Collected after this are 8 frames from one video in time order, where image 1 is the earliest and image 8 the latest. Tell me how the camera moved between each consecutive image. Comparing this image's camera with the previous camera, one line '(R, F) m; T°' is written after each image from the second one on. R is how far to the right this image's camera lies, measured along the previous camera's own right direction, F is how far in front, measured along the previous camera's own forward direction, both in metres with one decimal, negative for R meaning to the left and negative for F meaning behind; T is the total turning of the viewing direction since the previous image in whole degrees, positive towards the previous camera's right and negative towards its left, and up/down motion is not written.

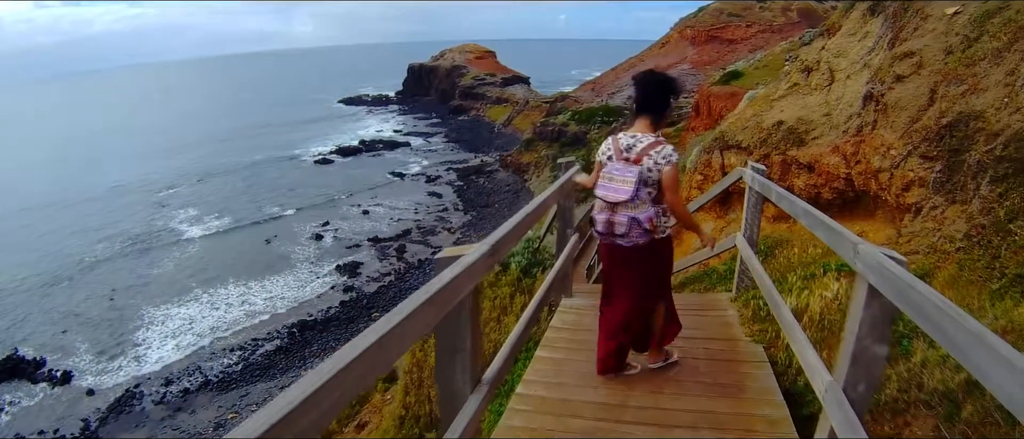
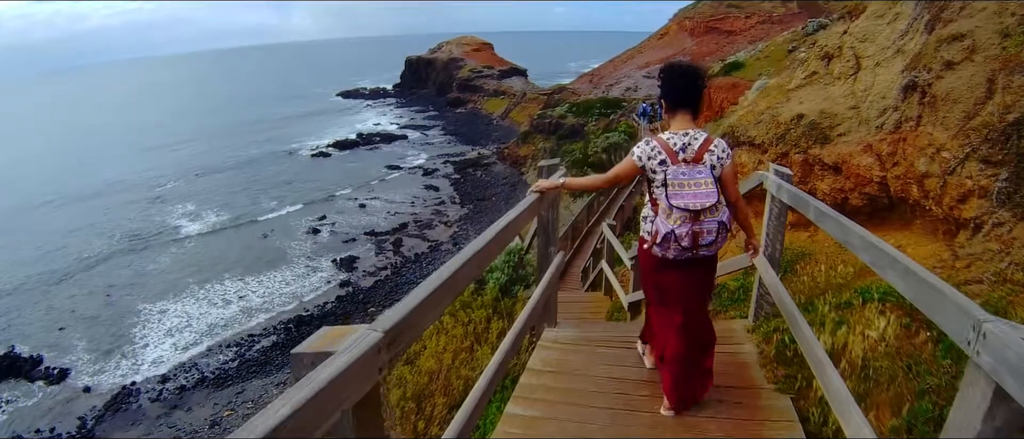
(+0.1, +0.5) m; 0°
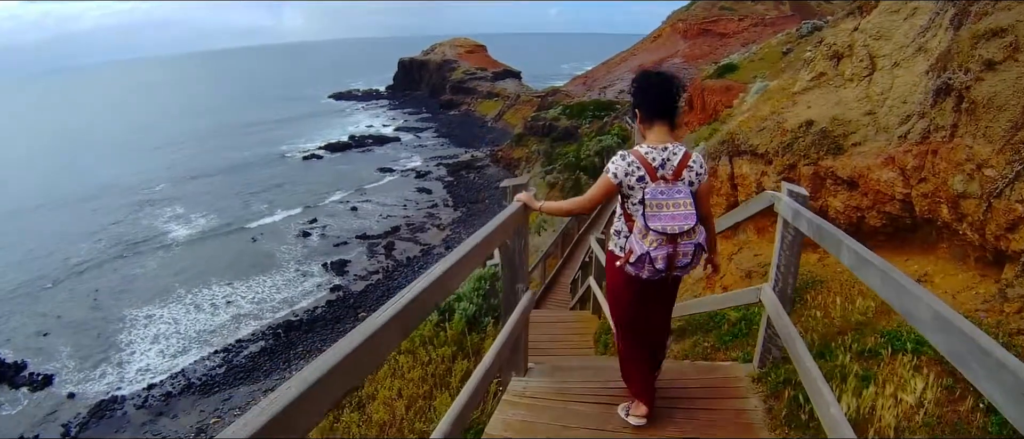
(+0.1, +0.4) m; +1°
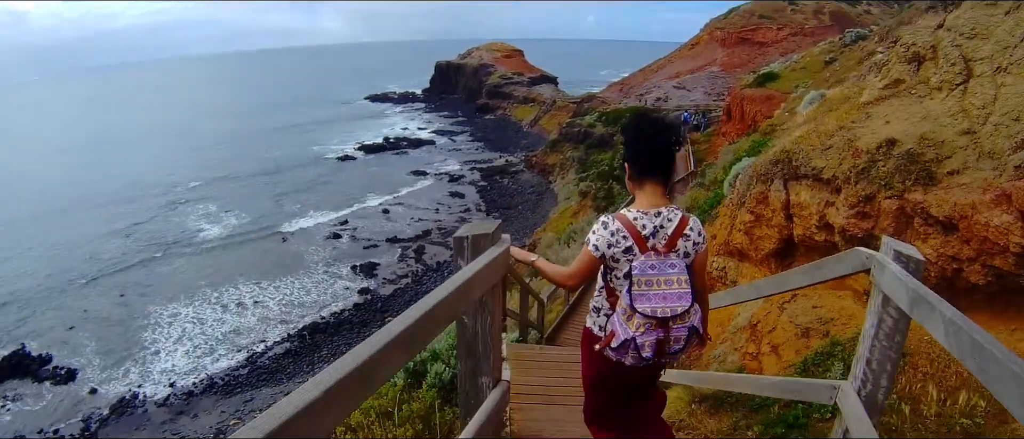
(+0.1, +0.6) m; -3°
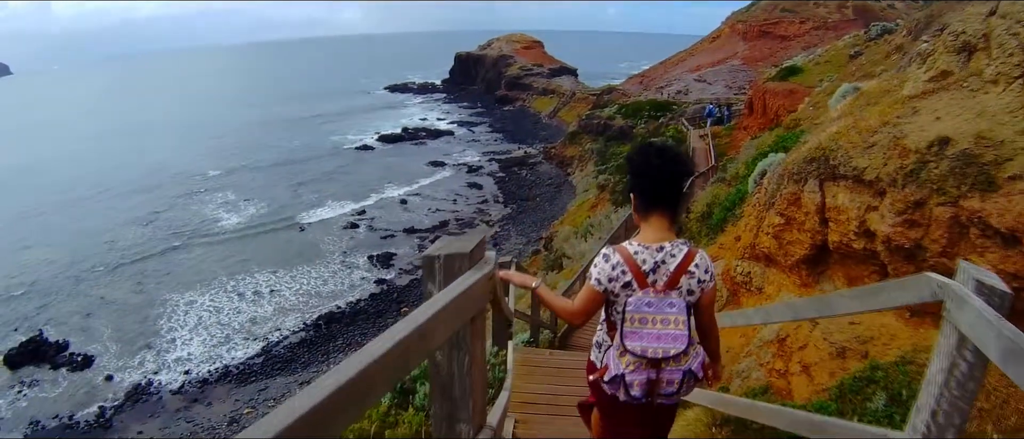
(+0.1, +0.2) m; -2°
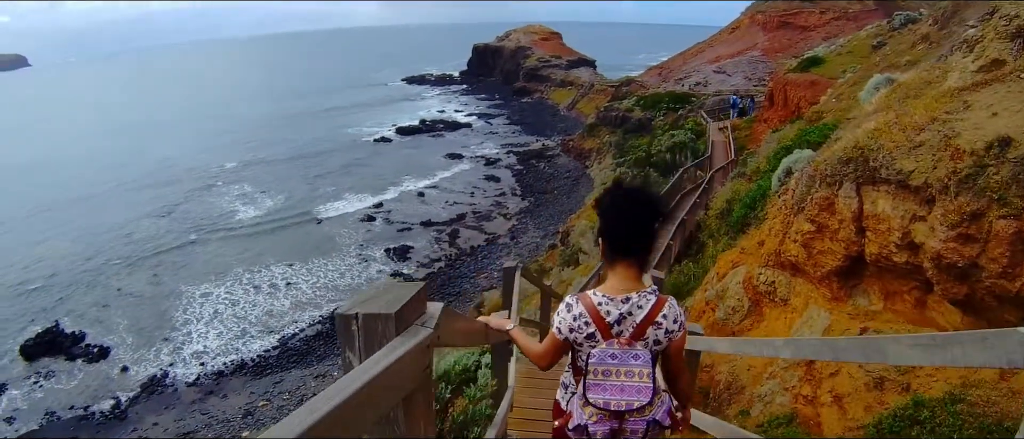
(+0.1, +0.3) m; -2°
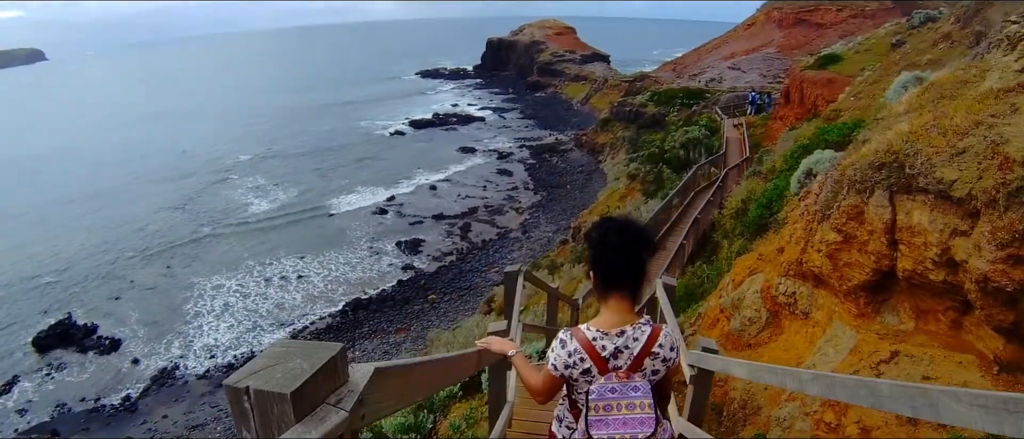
(0.0, +0.2) m; -1°
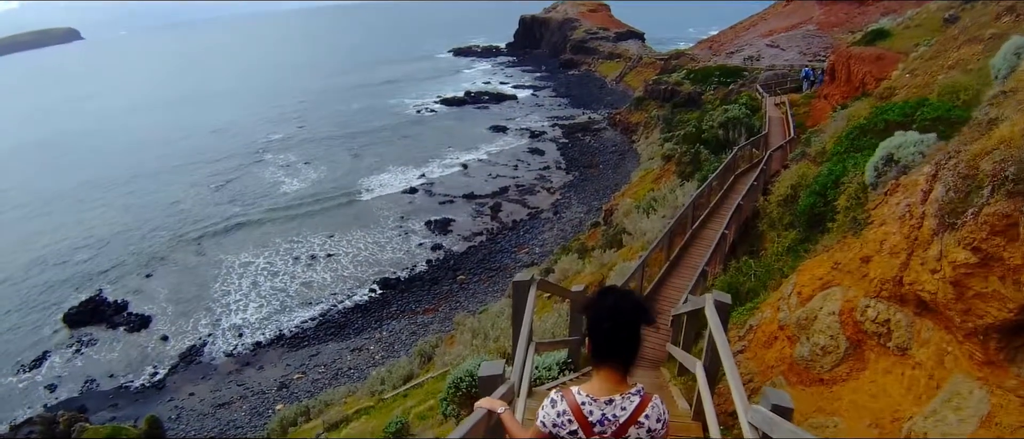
(+0.1, +0.6) m; -3°
